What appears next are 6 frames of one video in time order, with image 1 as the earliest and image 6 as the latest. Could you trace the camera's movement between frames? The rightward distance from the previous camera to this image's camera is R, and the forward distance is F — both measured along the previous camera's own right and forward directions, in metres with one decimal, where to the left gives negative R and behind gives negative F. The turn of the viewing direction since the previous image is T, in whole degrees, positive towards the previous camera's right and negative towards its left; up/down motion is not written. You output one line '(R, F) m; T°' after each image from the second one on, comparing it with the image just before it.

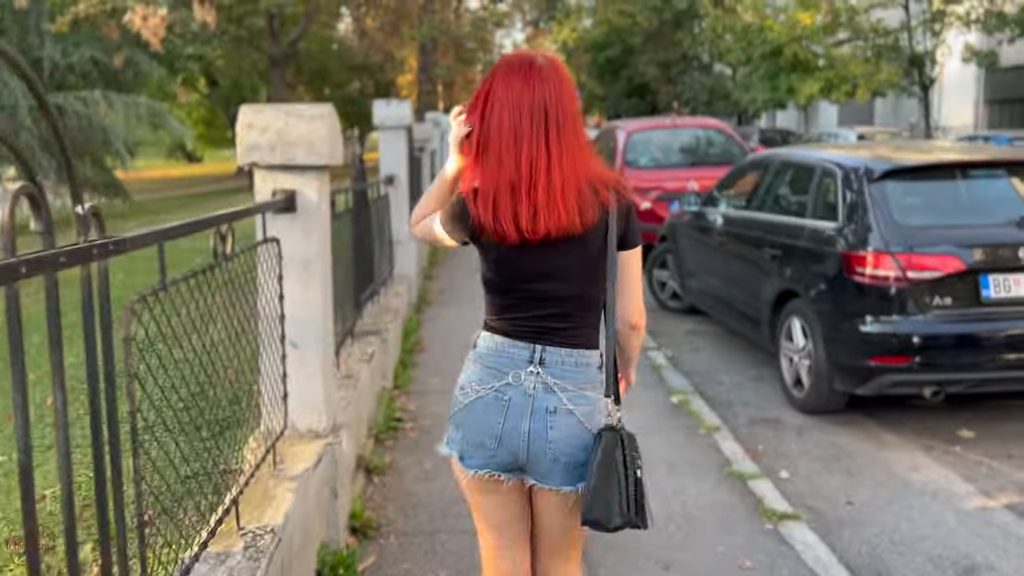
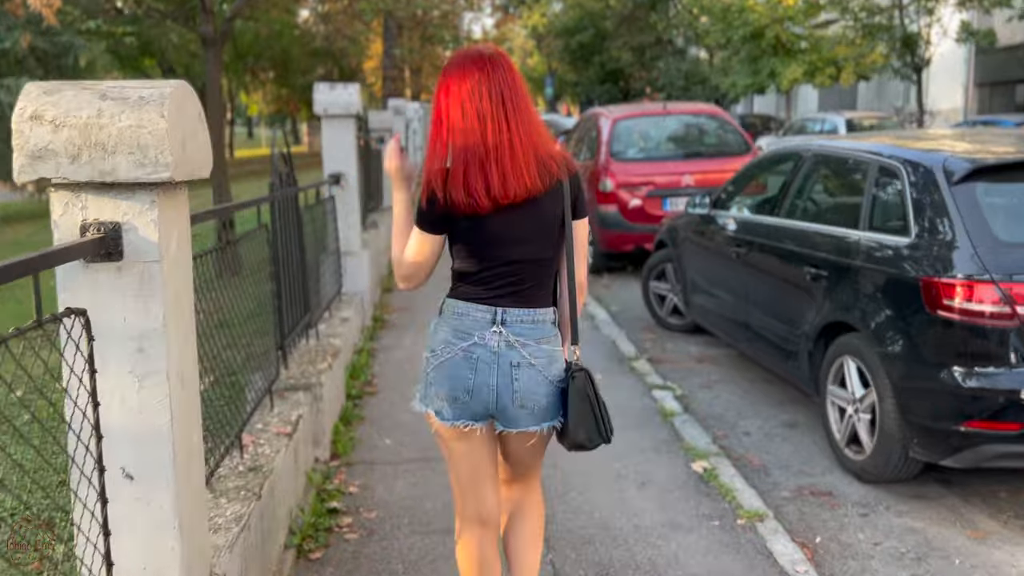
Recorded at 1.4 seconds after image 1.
(0.0, +1.3) m; +2°
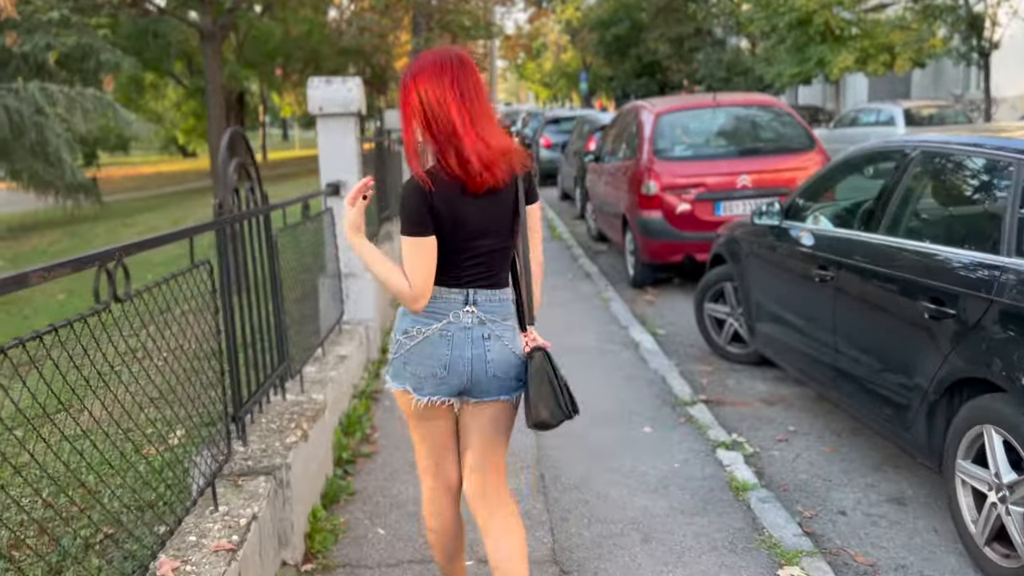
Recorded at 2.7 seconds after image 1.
(0.0, +1.1) m; -2°
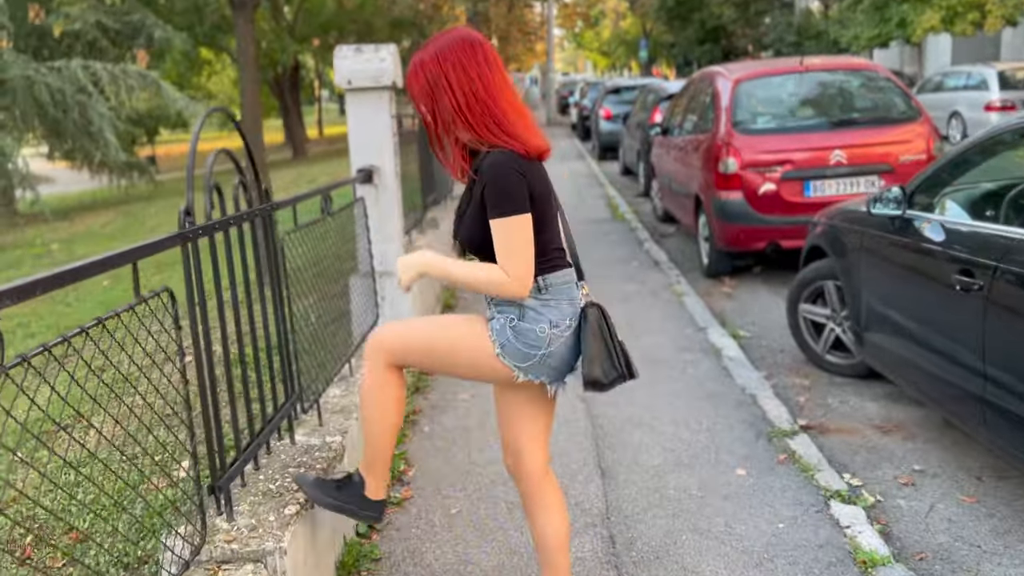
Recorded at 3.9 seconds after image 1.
(0.0, +0.9) m; -4°
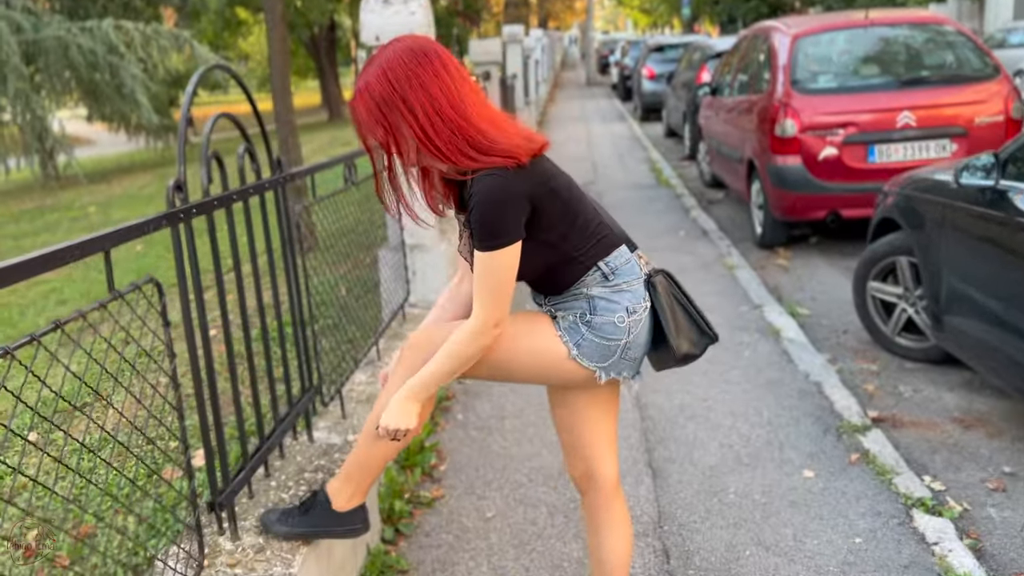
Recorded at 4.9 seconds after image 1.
(0.0, +0.4) m; -2°
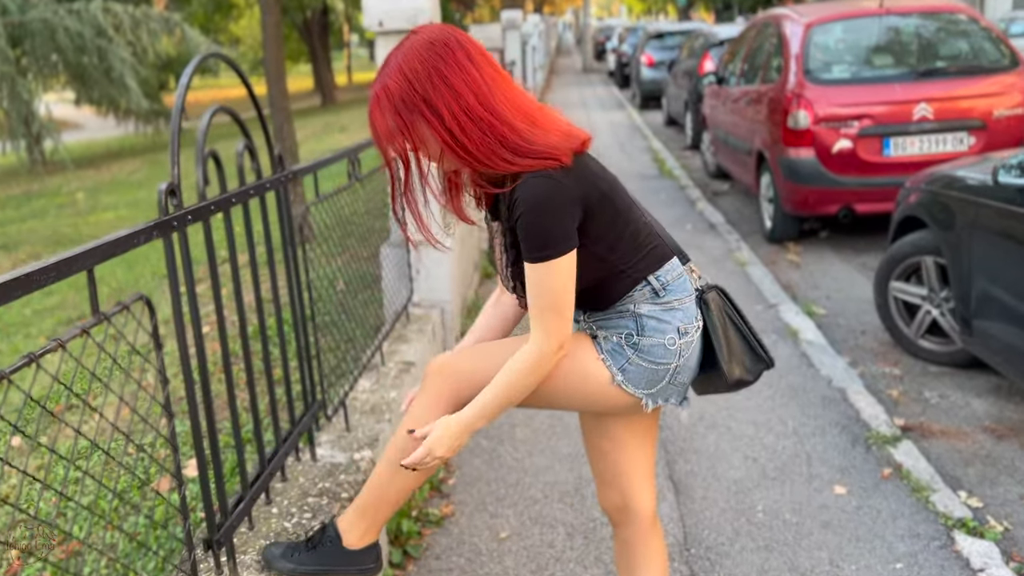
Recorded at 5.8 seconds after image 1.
(-0.1, +0.2) m; +1°
